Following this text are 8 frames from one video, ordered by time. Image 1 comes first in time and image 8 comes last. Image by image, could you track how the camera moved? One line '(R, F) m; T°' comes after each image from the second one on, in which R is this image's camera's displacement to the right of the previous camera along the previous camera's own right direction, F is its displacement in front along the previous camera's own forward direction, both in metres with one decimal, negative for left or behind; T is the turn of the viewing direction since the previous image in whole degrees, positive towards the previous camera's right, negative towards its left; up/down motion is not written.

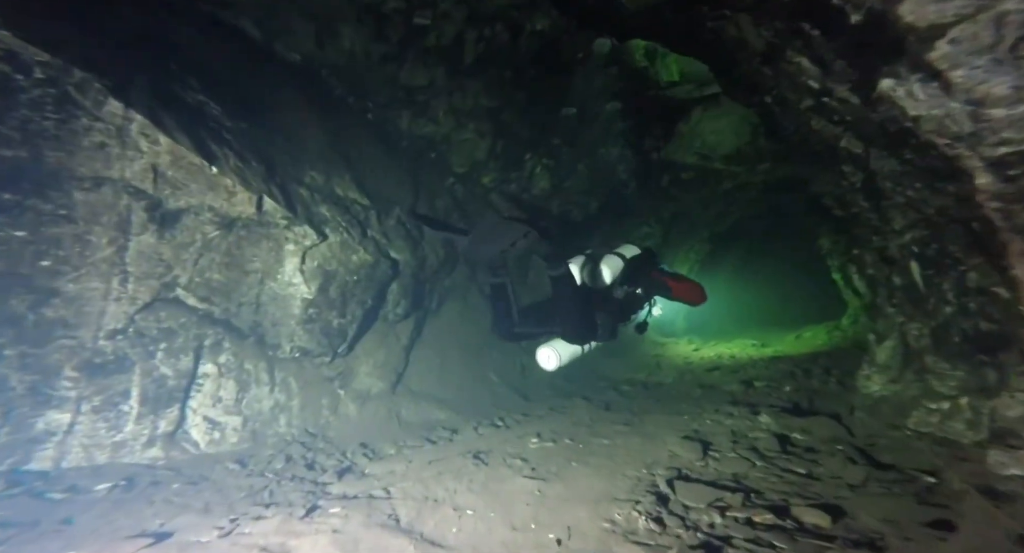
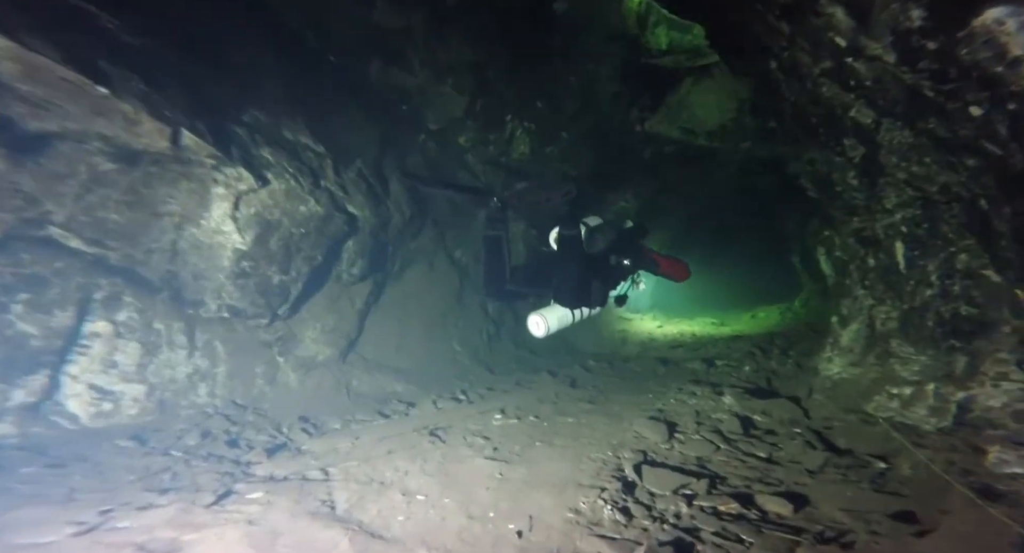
(0.0, +0.3) m; +4°
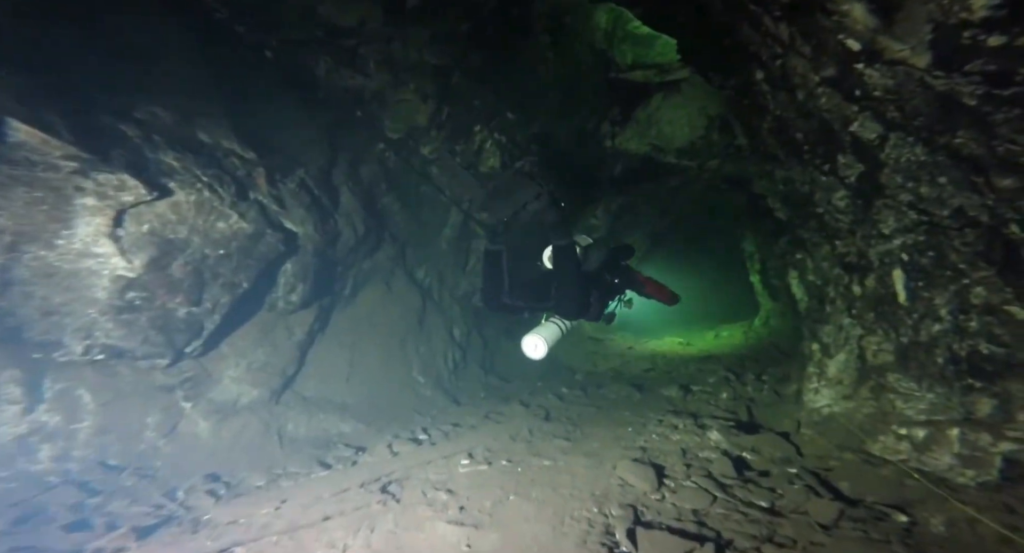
(0.0, +0.5) m; +4°
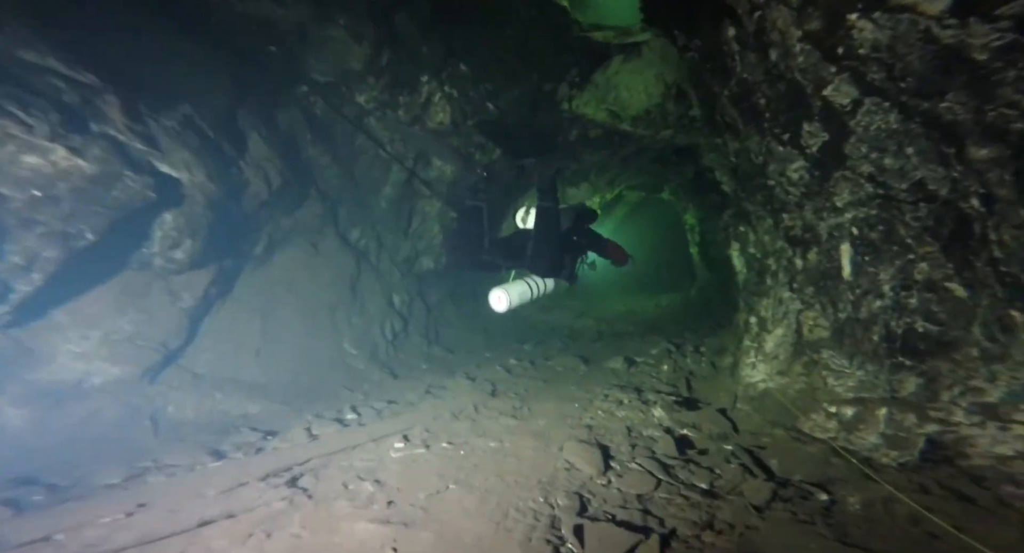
(0.0, +0.4) m; +6°
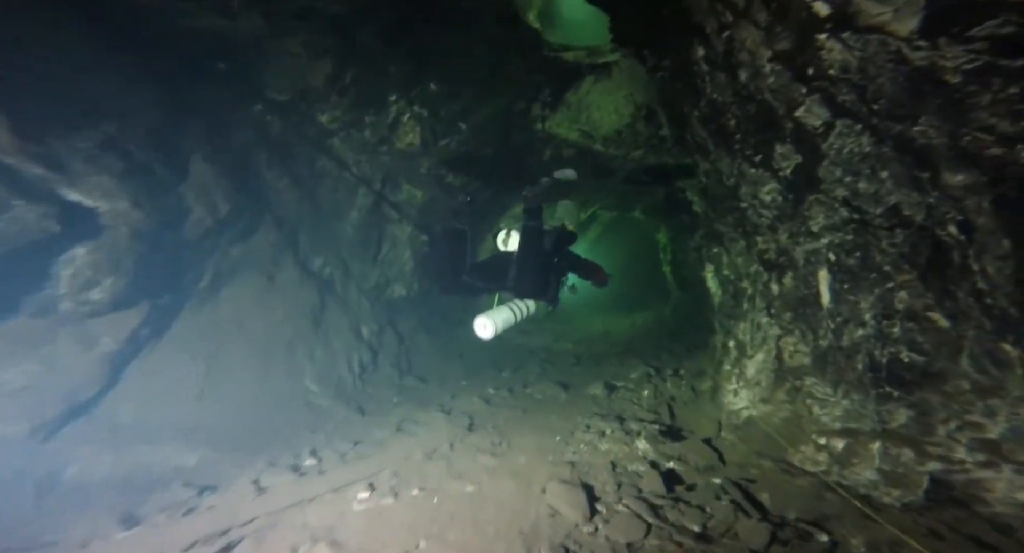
(0.0, +0.2) m; +3°
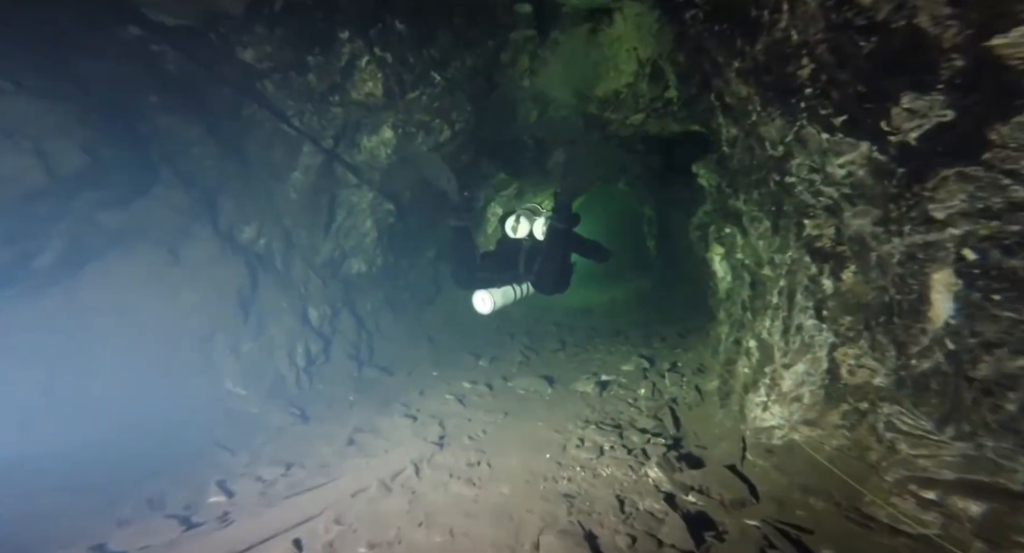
(-0.1, +0.9) m; +3°
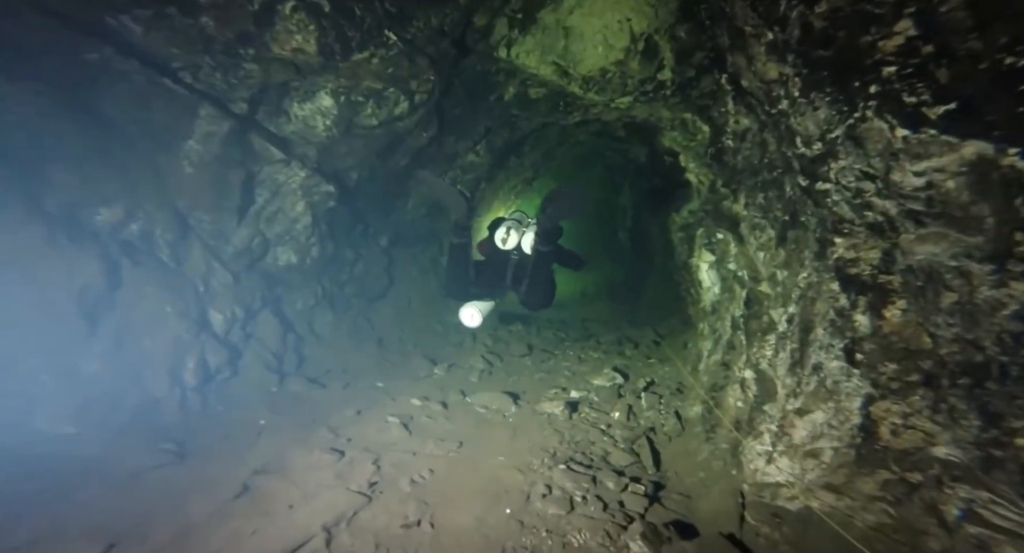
(+0.1, +0.8) m; +4°
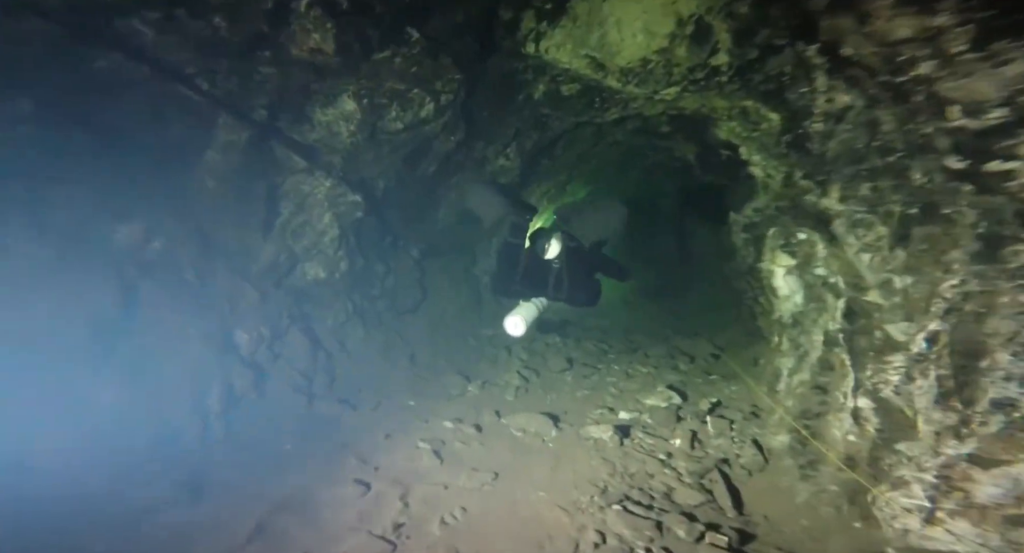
(-0.1, +0.5) m; -4°
